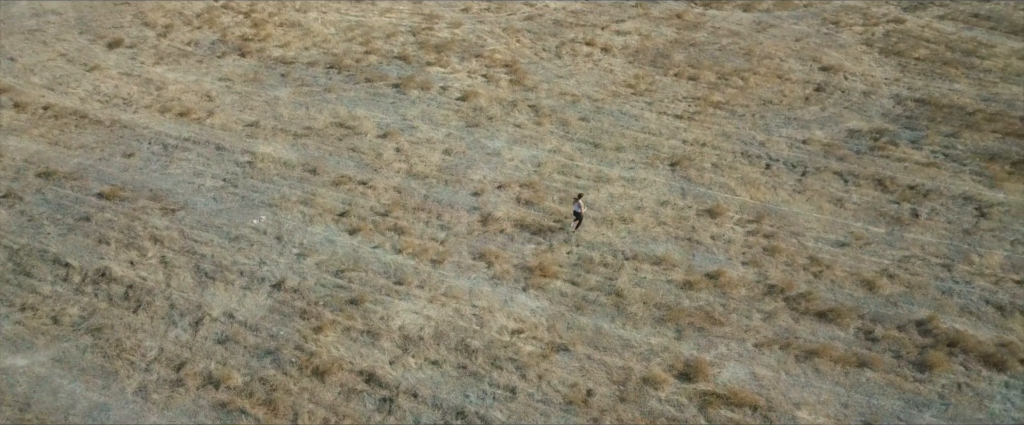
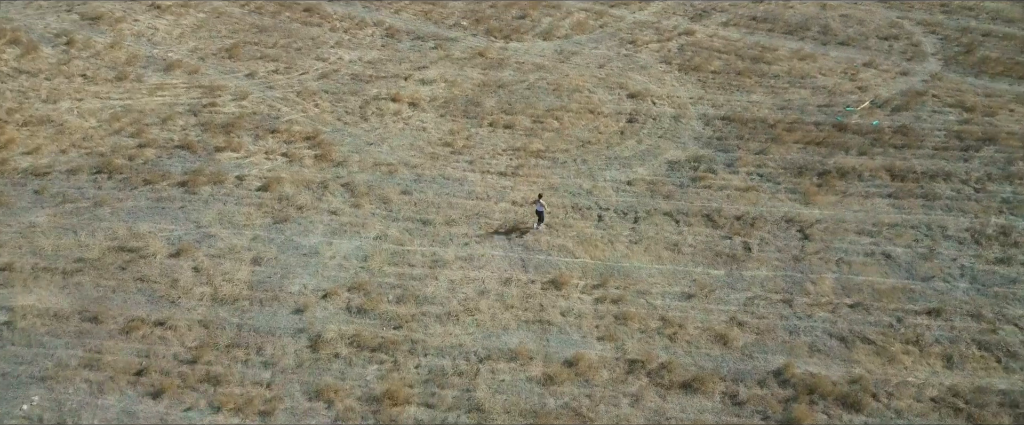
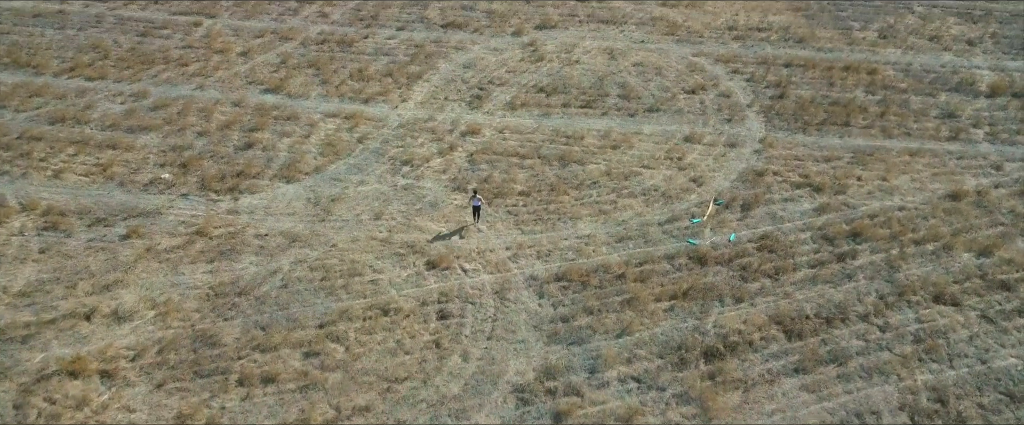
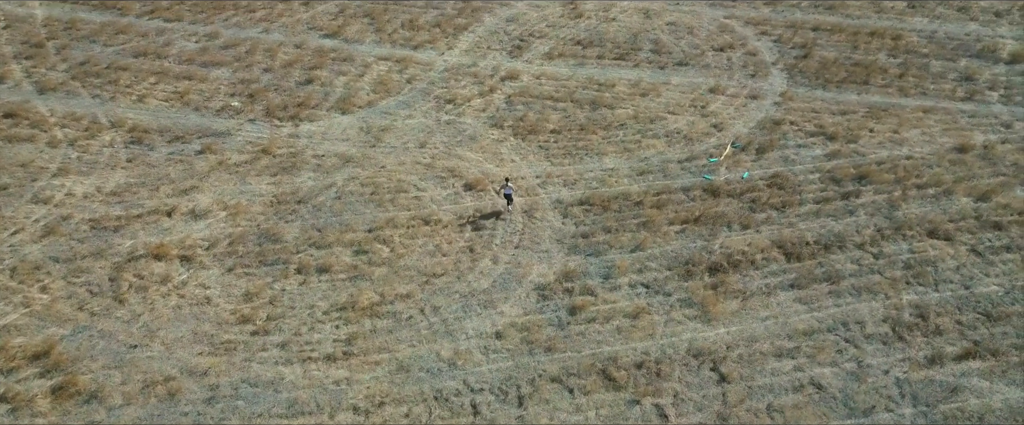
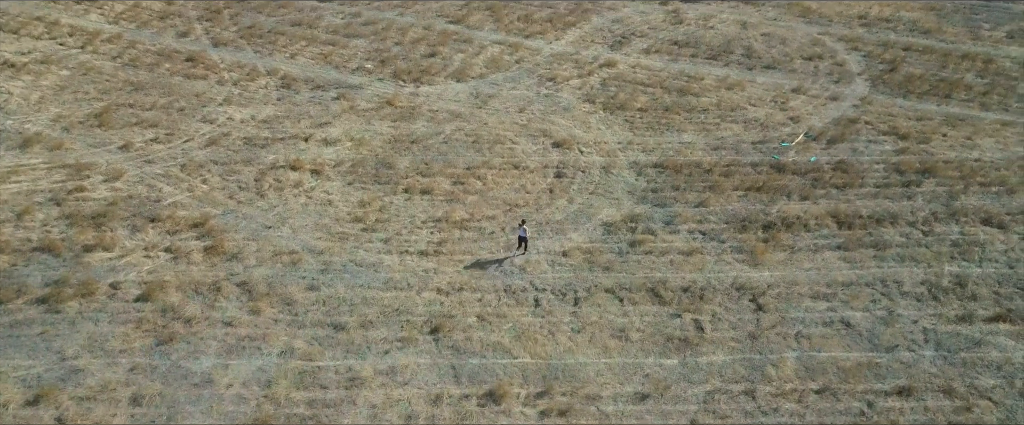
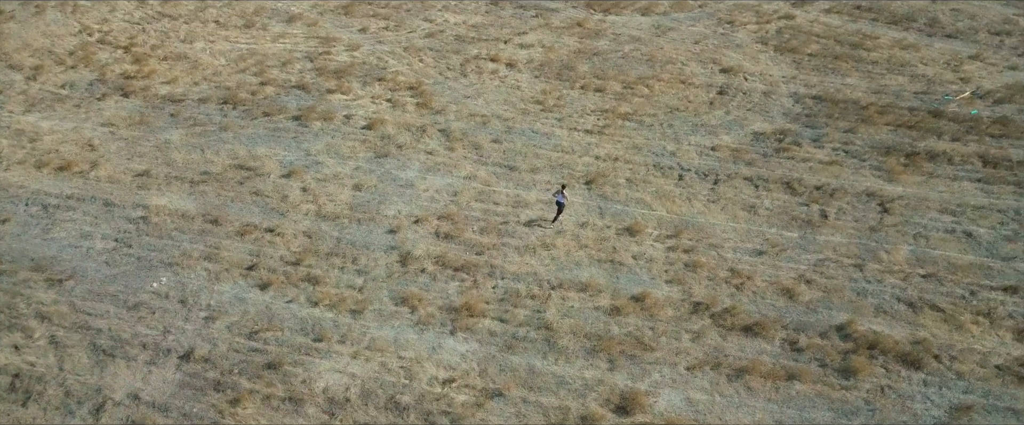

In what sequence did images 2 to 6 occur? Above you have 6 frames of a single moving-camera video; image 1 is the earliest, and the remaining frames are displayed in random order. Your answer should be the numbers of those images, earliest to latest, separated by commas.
6, 2, 5, 4, 3
